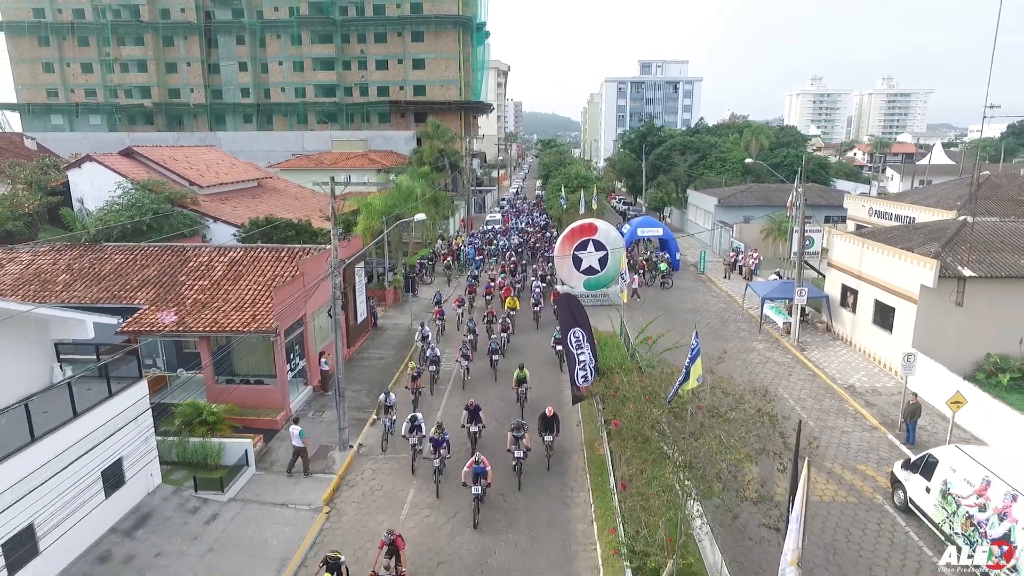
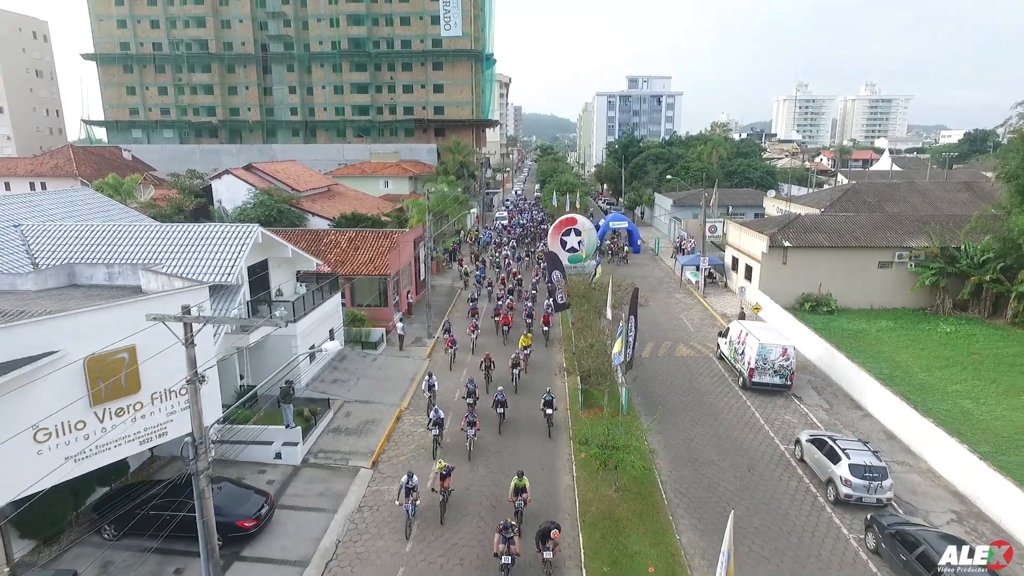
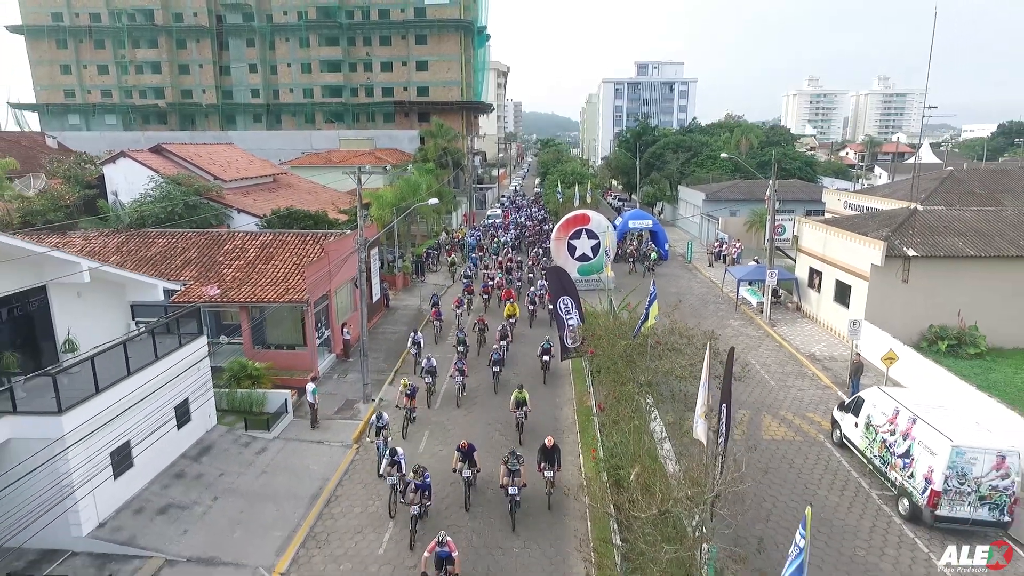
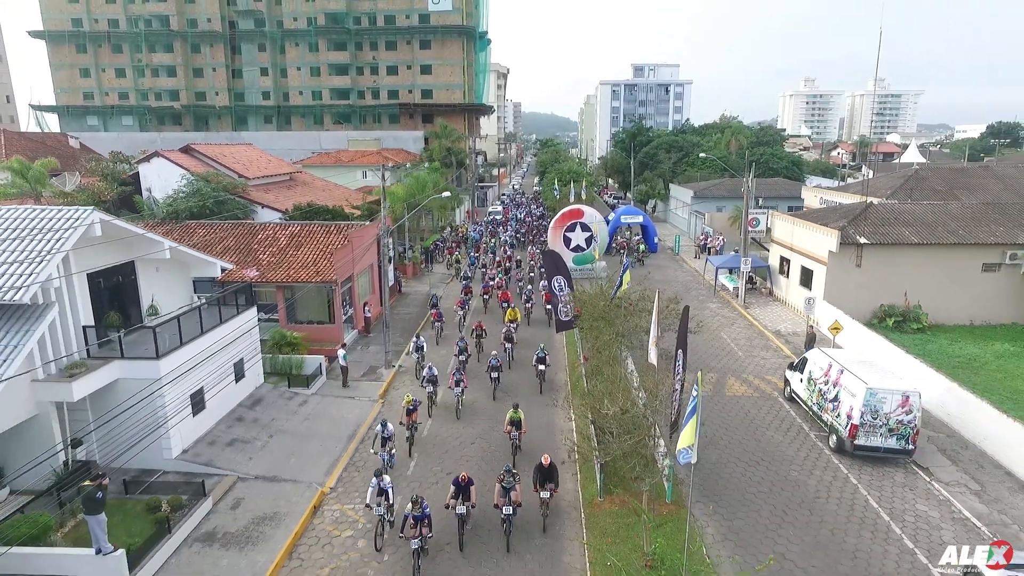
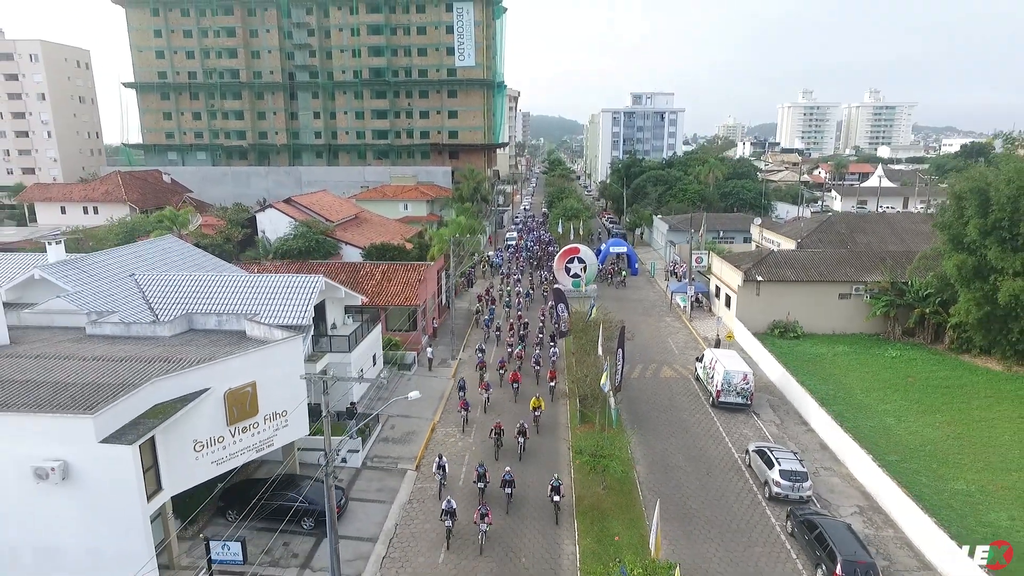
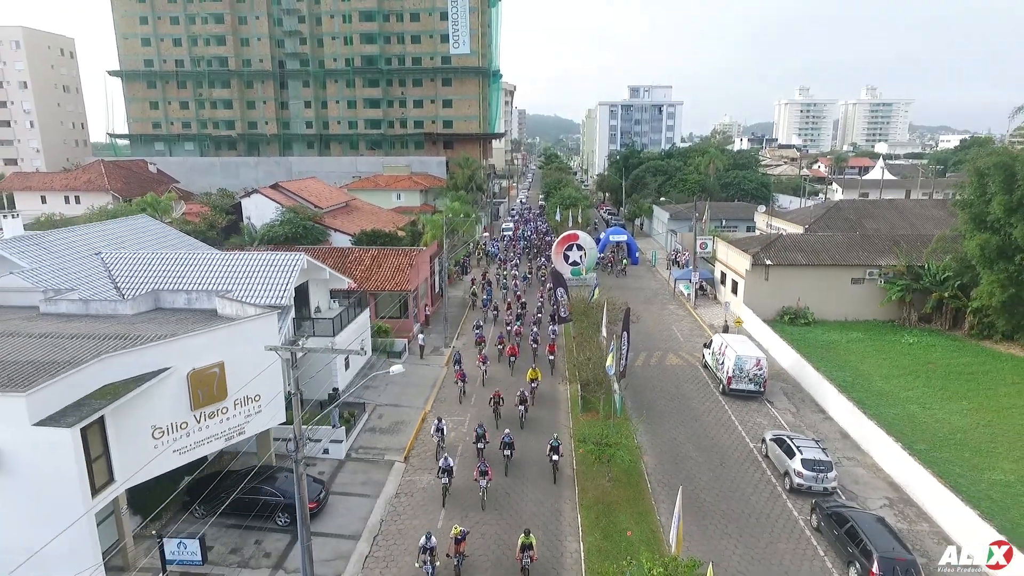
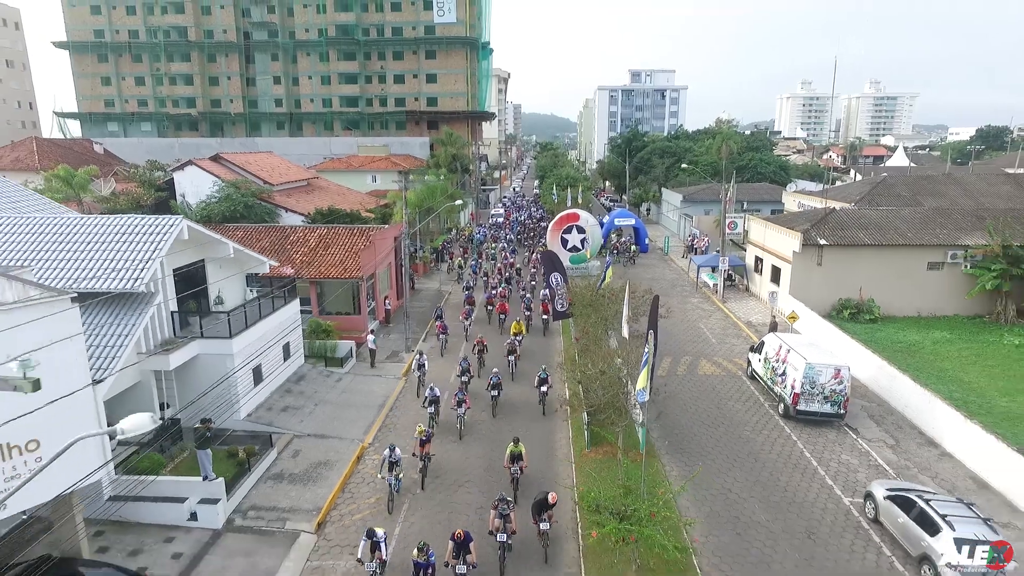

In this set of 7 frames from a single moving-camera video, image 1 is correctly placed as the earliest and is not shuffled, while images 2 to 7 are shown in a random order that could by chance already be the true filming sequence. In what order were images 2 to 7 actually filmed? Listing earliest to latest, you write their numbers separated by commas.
3, 4, 7, 2, 6, 5
